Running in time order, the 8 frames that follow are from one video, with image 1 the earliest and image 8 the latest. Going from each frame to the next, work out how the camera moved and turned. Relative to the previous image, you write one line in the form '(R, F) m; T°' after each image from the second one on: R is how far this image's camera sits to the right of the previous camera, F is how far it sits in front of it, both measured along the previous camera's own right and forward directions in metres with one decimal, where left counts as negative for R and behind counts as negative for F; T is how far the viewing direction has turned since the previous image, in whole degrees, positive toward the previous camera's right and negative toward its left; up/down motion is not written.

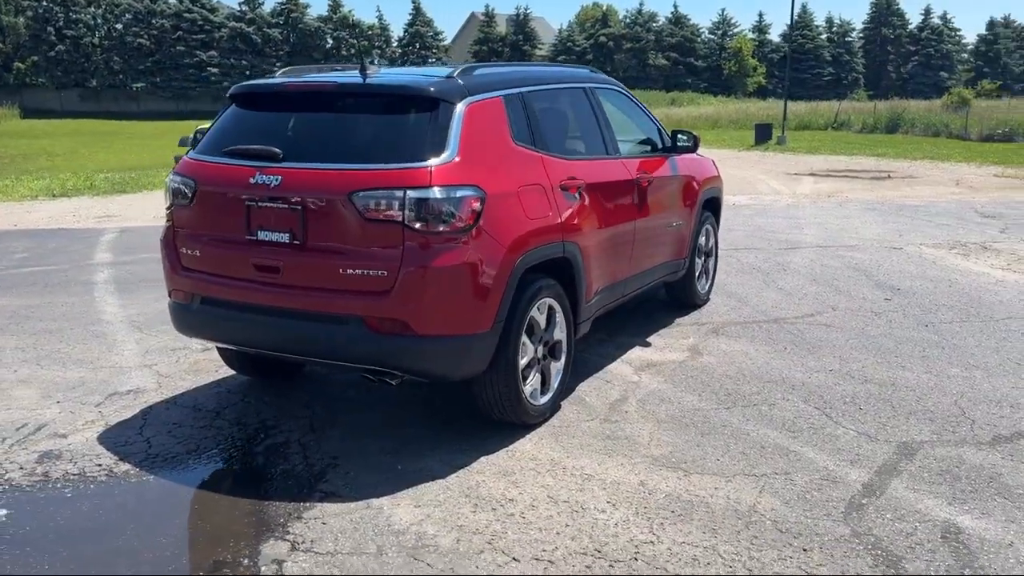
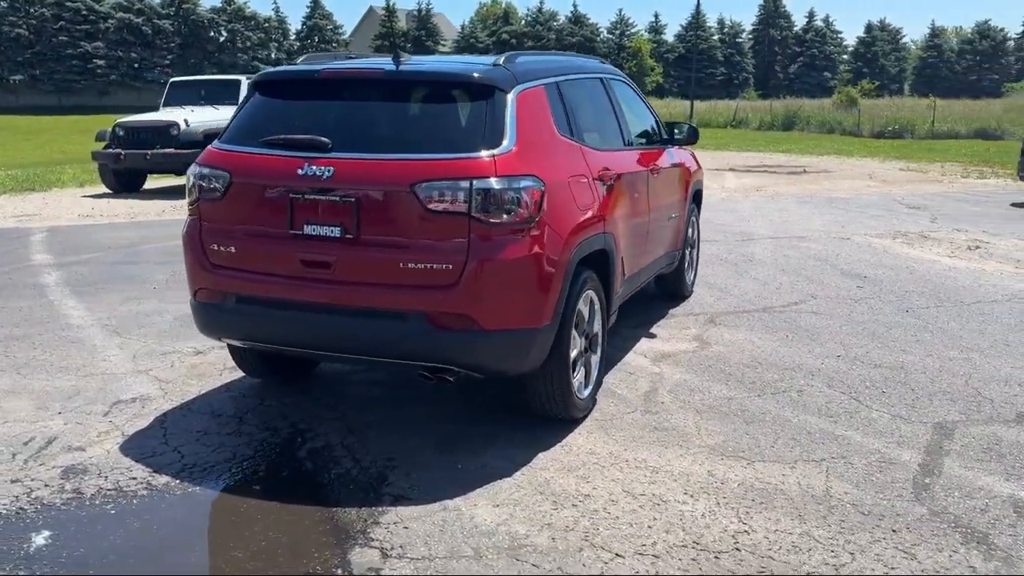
(-0.8, +0.1) m; +7°
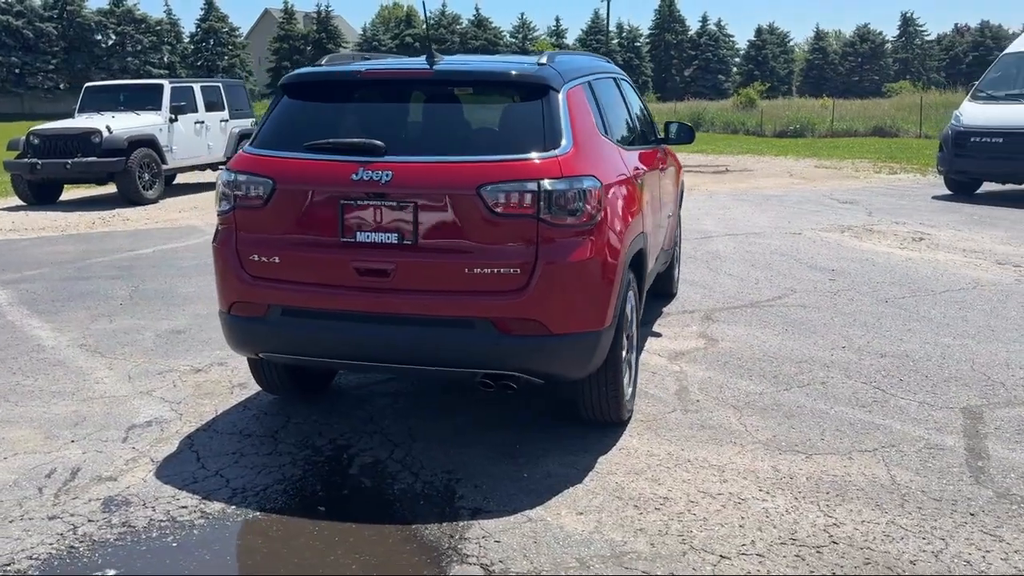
(-0.7, +0.1) m; +6°
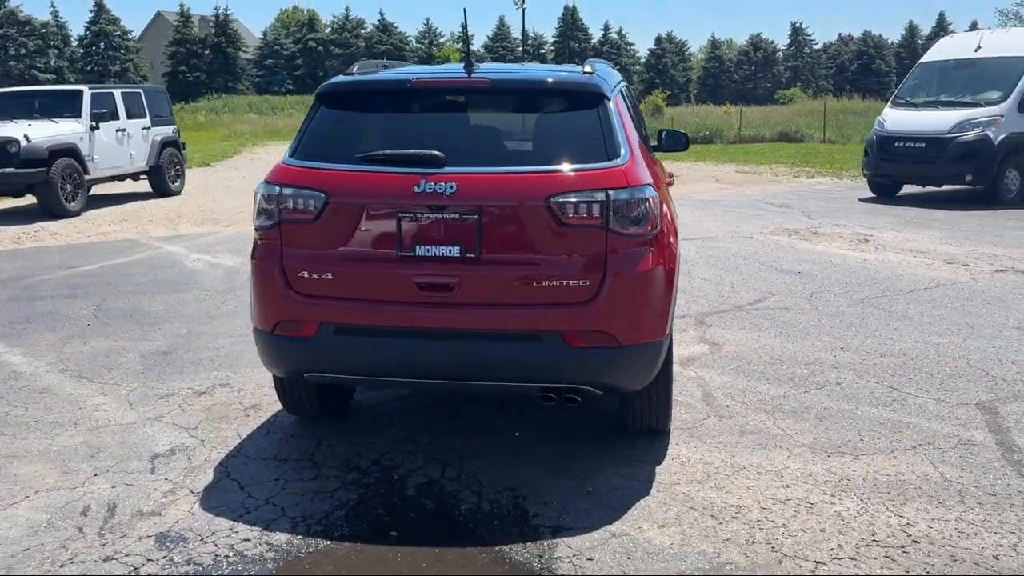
(-0.7, +0.1) m; +6°
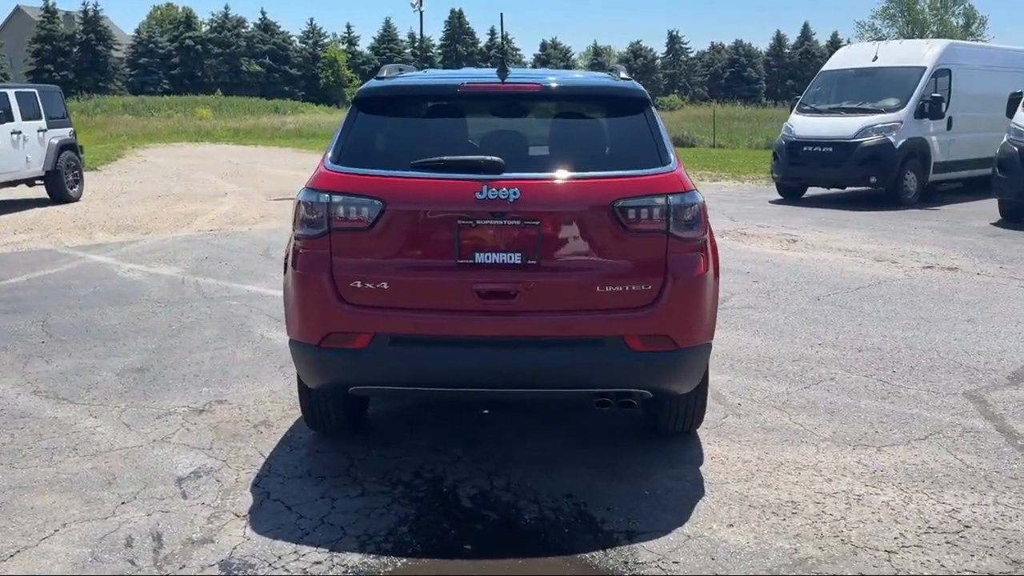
(-0.8, +0.1) m; +7°
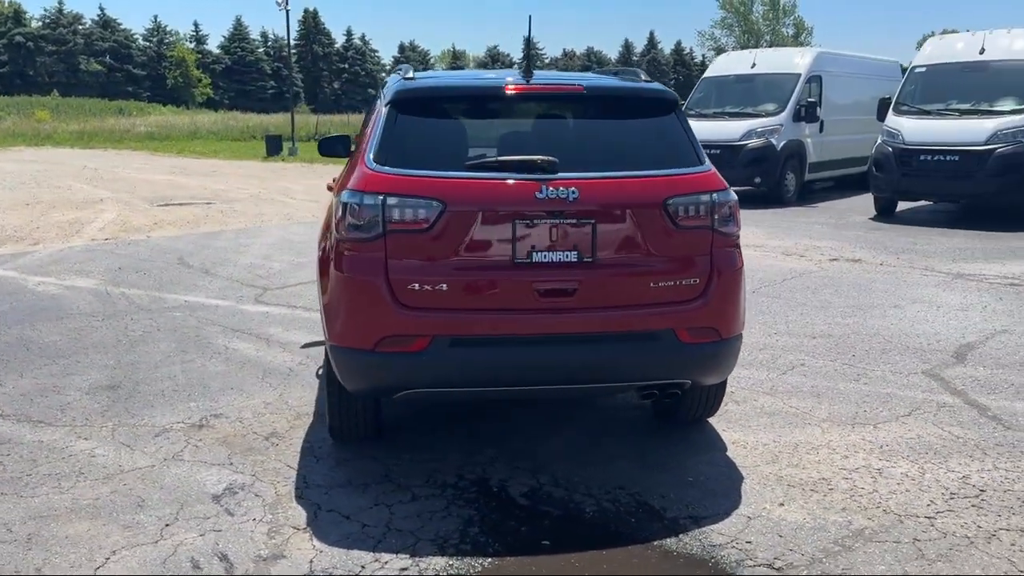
(-0.9, 0.0) m; +9°
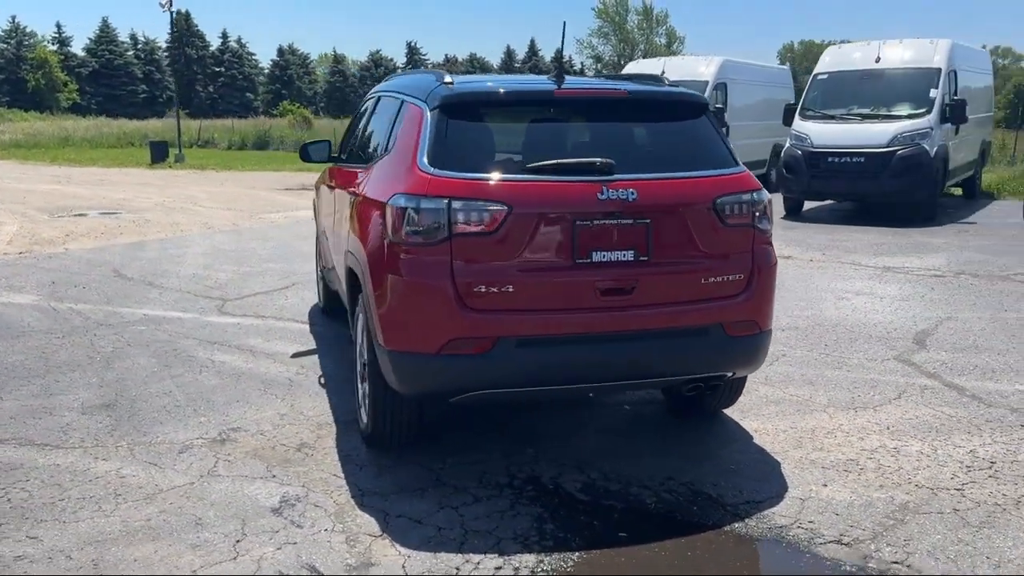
(-0.8, 0.0) m; +8°
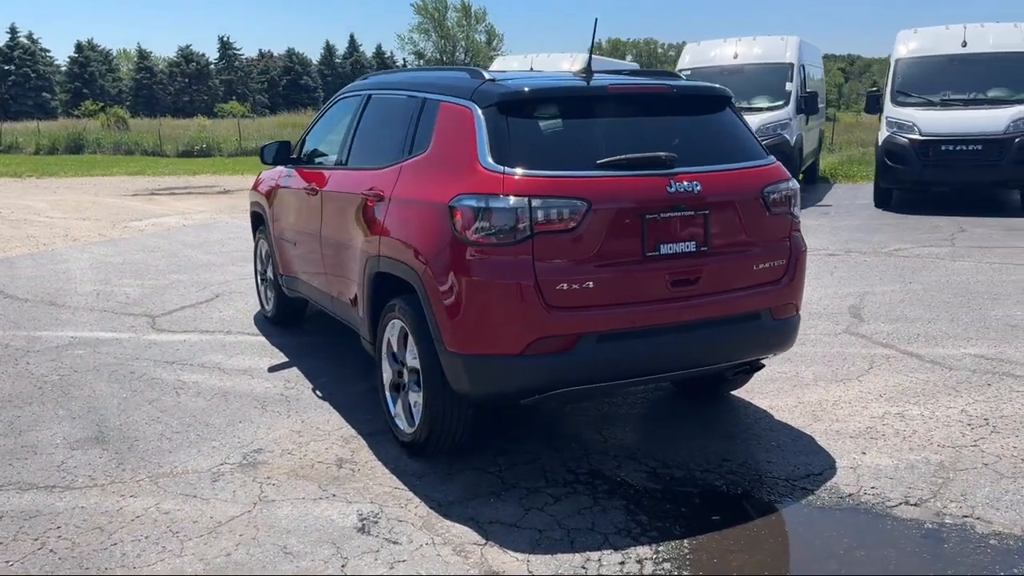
(-1.1, +0.1) m; +11°
